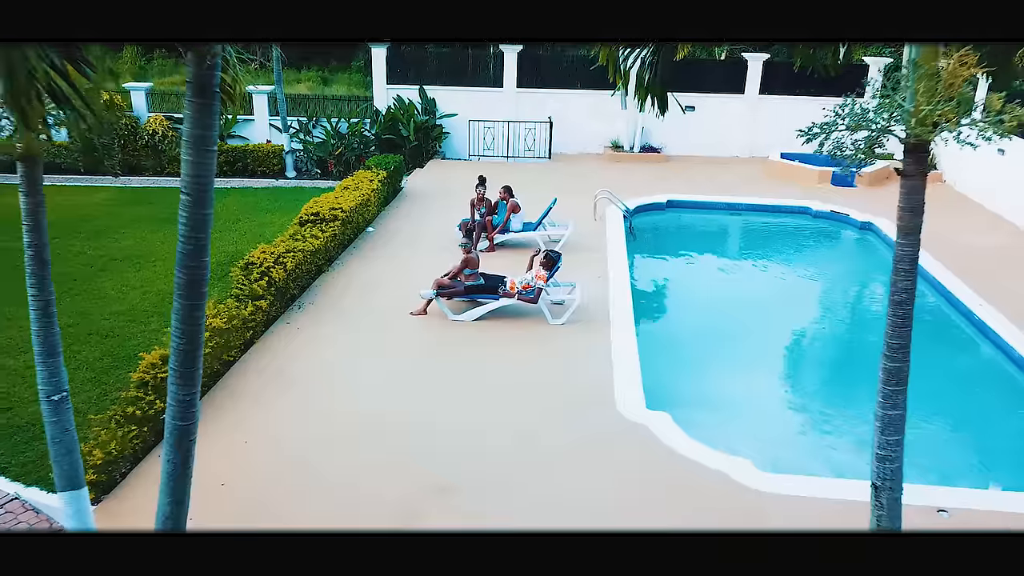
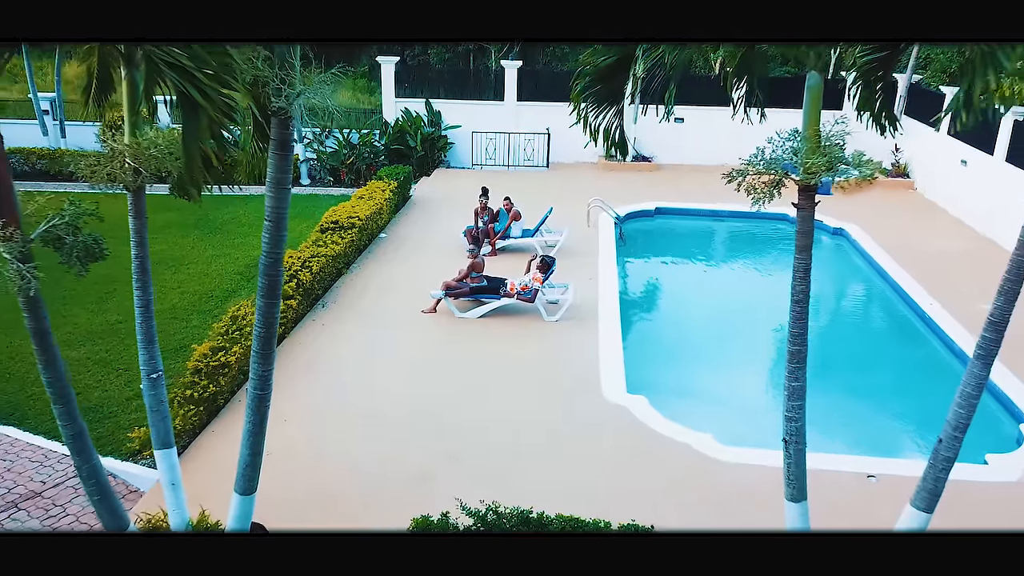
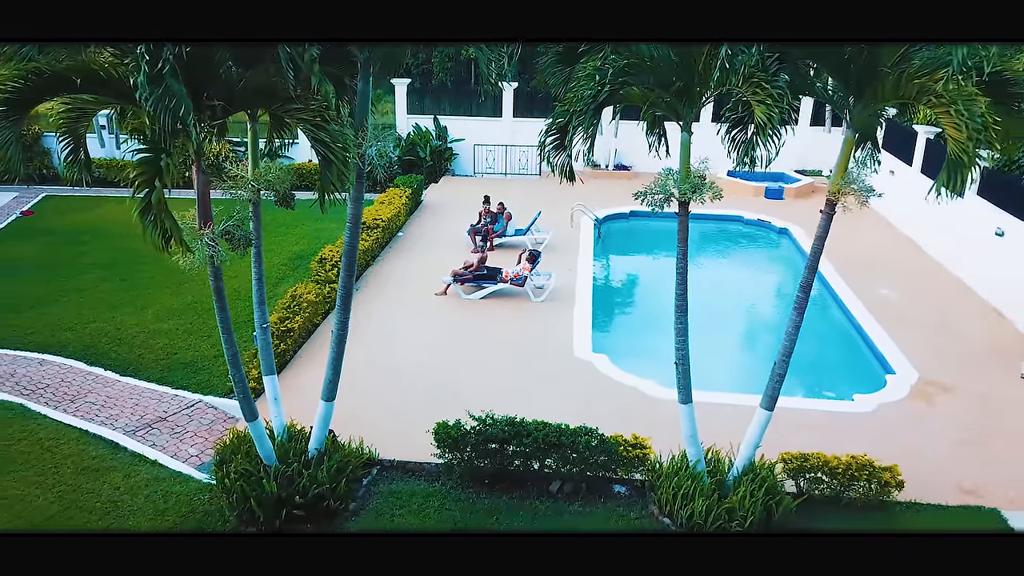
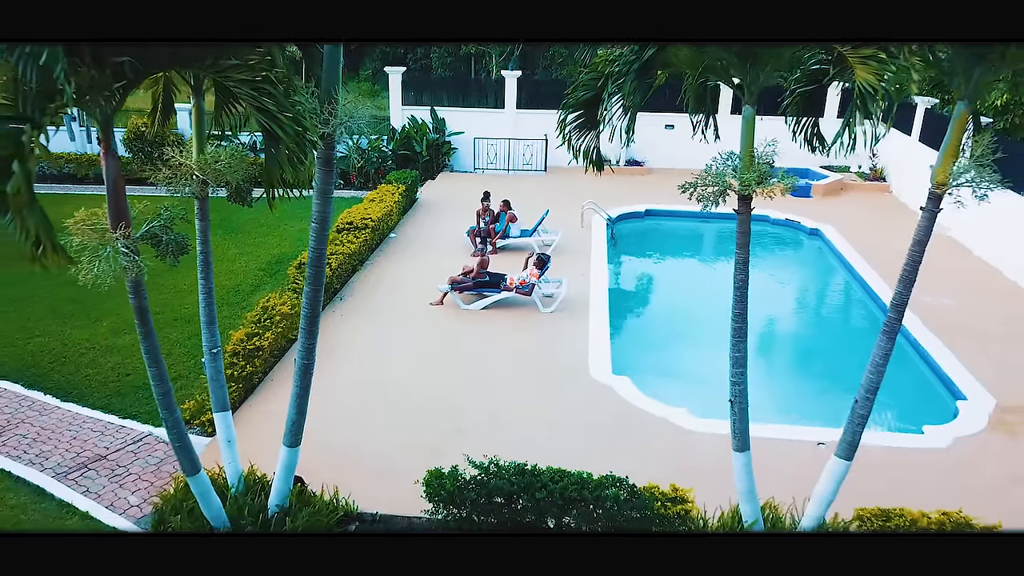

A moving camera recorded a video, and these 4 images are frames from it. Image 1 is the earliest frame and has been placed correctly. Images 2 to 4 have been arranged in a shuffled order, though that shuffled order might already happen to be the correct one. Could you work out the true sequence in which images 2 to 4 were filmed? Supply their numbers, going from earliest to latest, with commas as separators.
2, 4, 3
